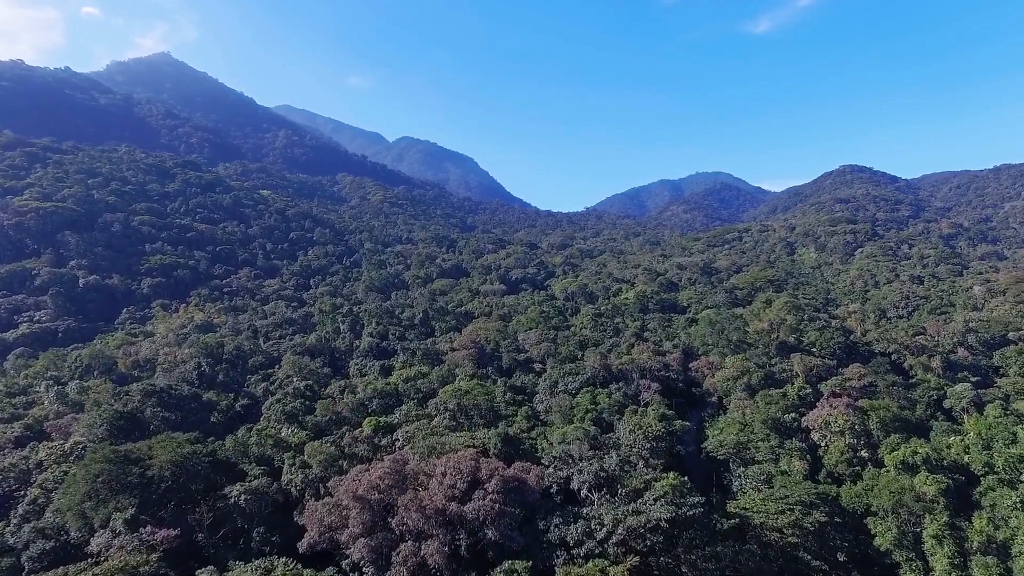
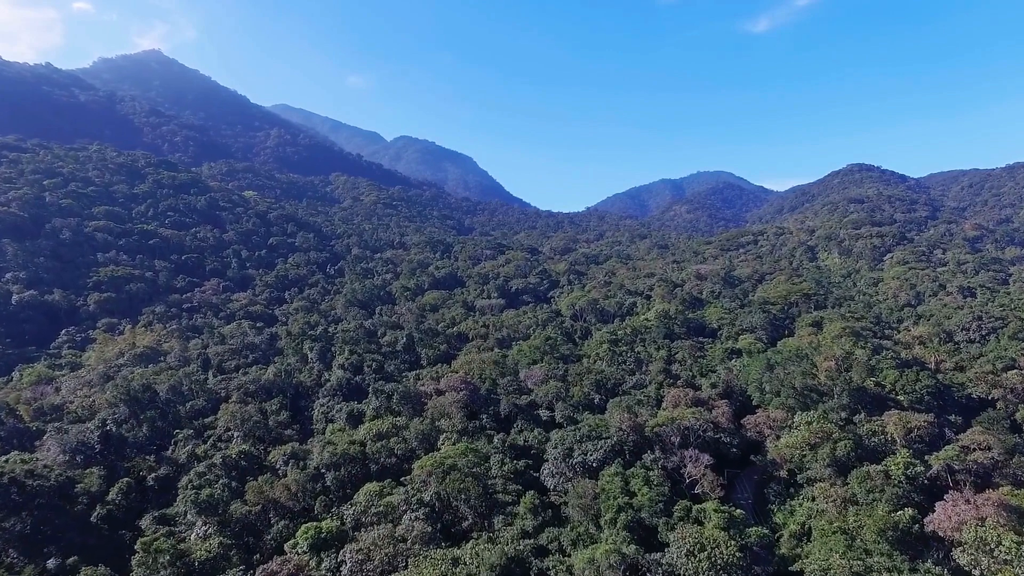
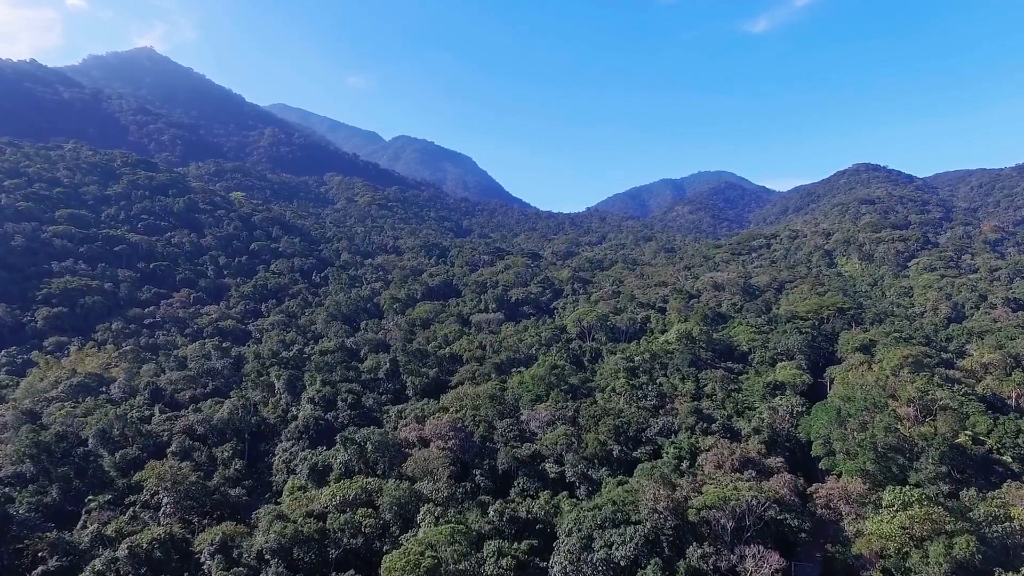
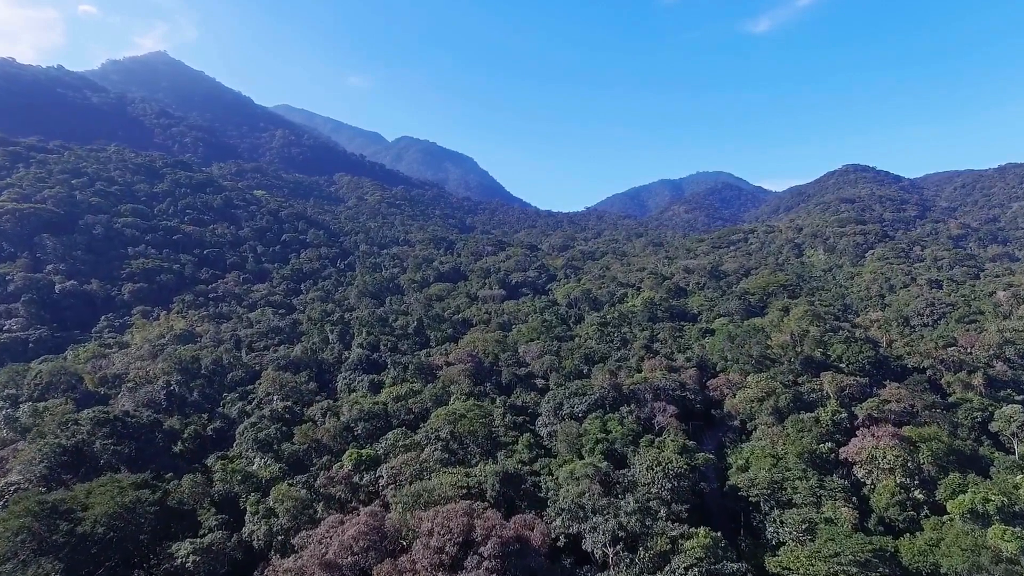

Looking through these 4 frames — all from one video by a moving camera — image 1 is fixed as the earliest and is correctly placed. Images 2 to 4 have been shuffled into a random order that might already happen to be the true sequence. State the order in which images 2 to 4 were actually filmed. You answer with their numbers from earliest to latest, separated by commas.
4, 2, 3
